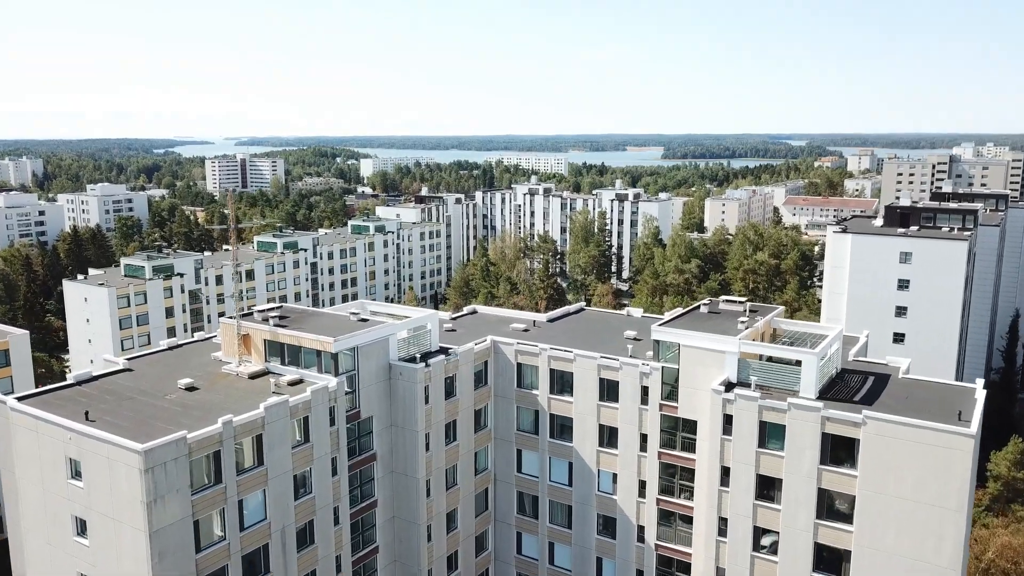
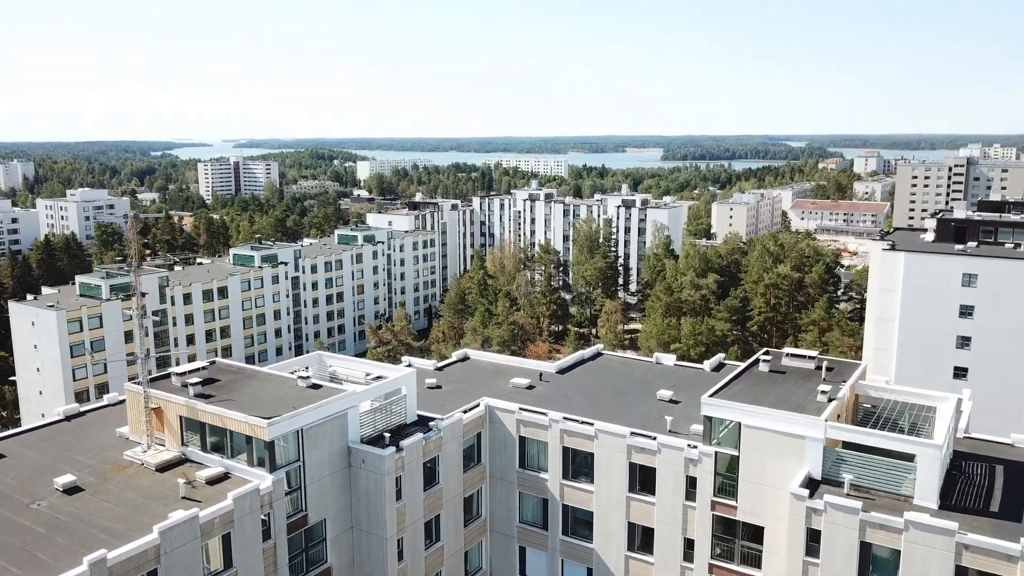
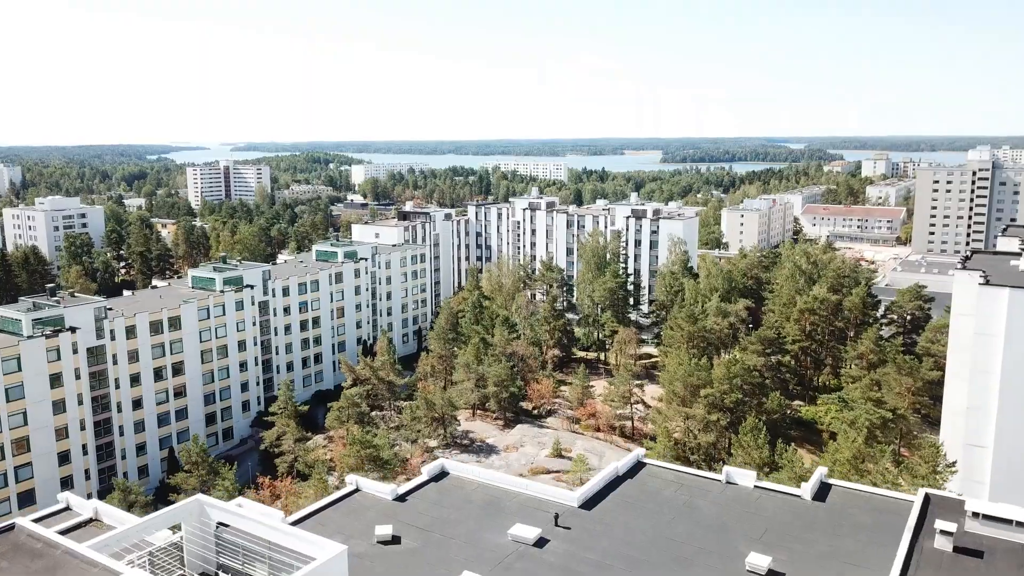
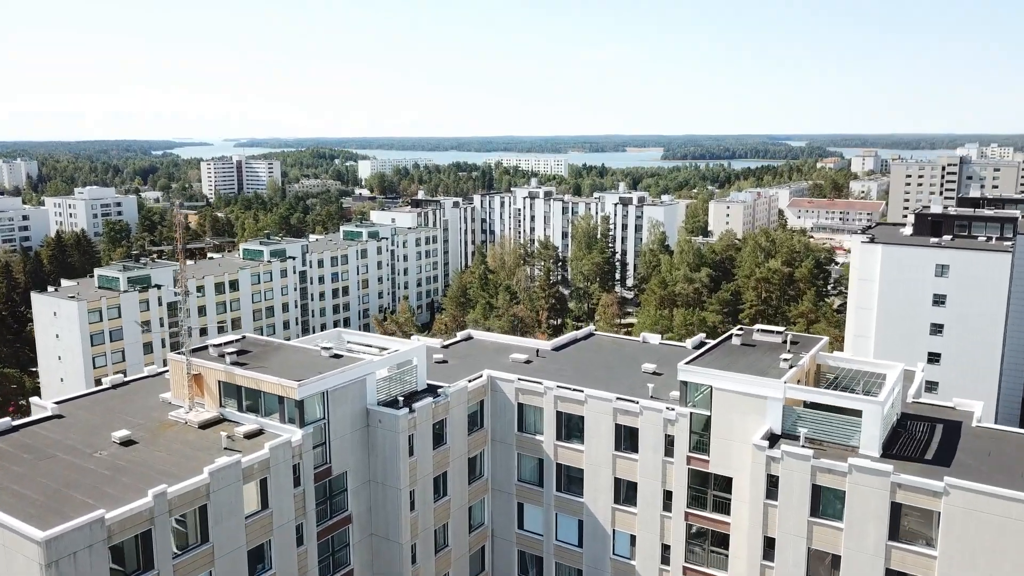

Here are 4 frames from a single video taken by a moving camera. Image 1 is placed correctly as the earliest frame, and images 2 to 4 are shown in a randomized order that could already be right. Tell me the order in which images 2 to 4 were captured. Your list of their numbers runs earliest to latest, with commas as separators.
4, 2, 3
